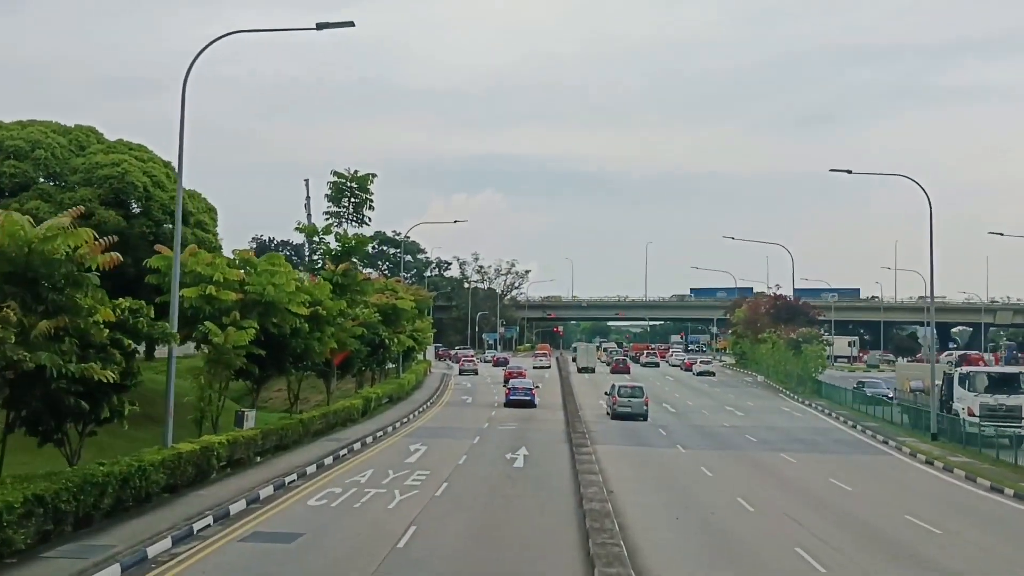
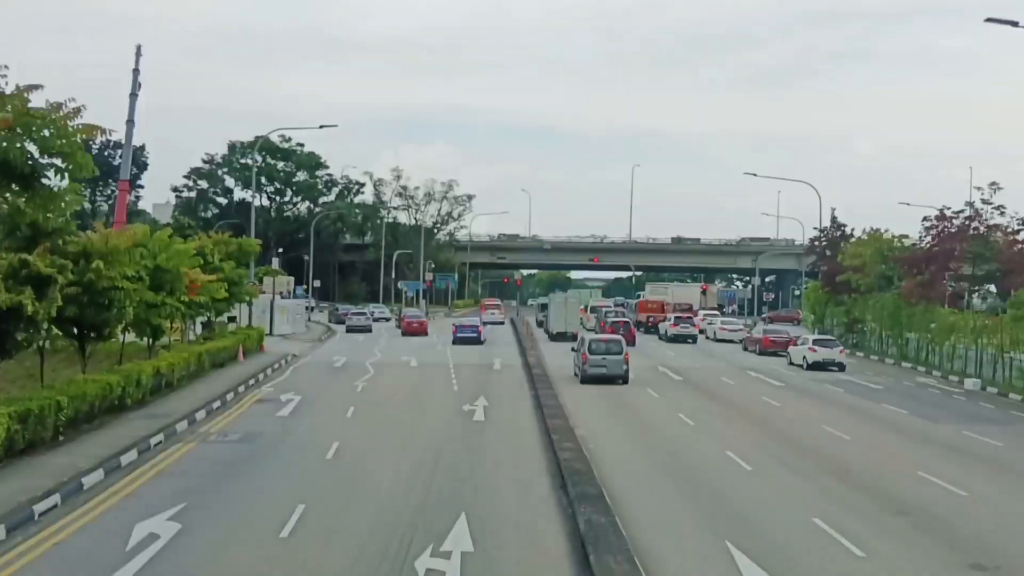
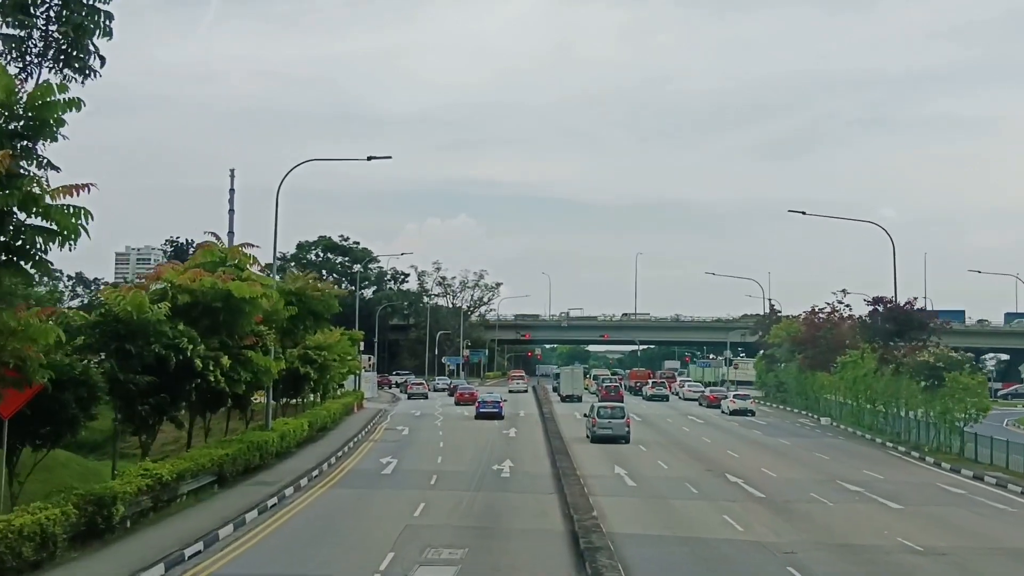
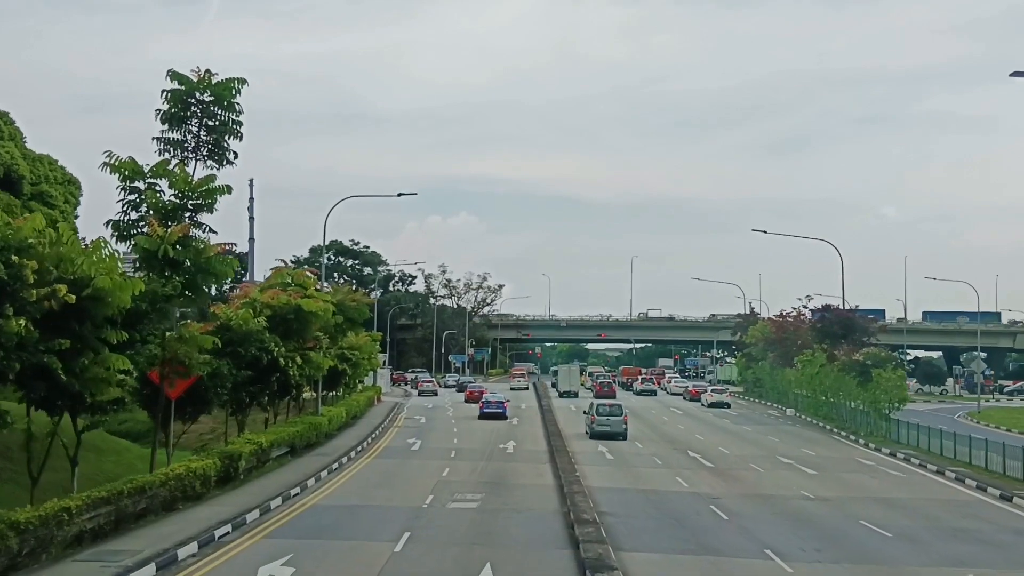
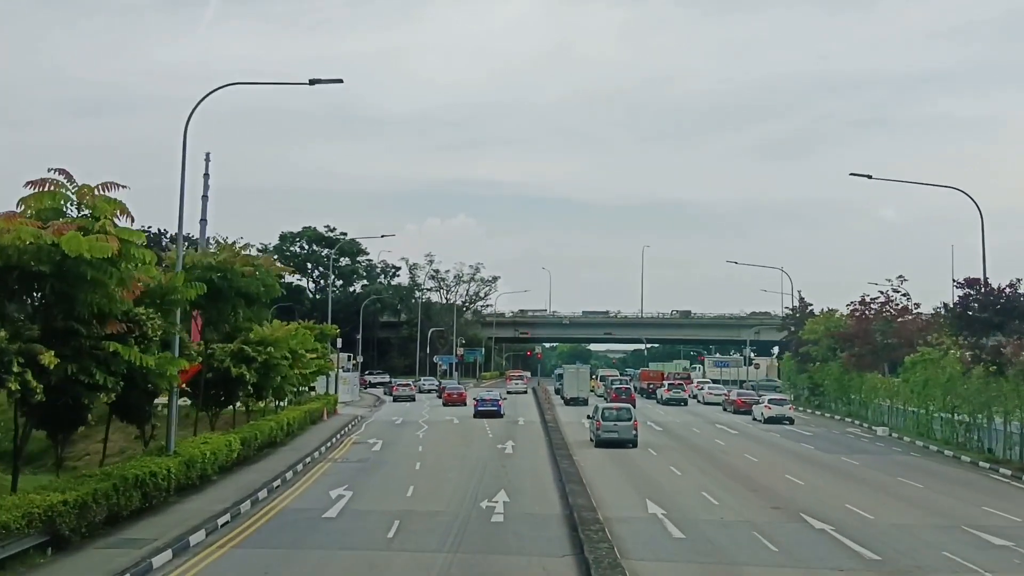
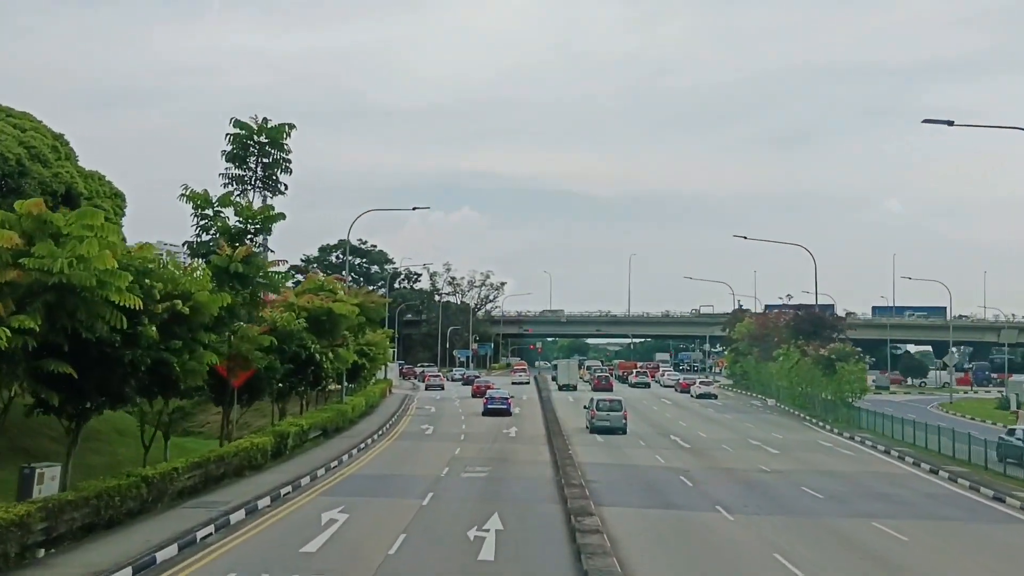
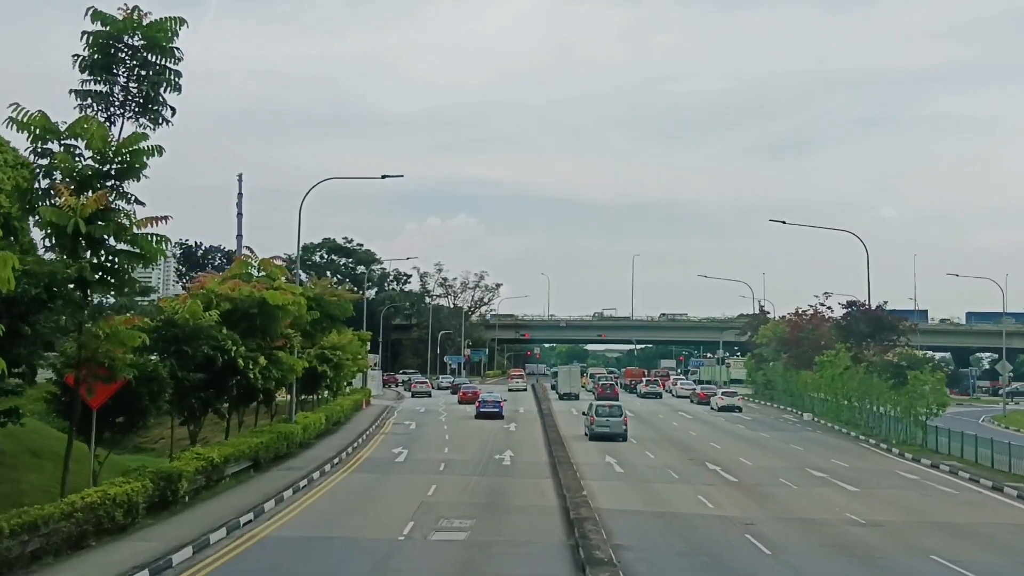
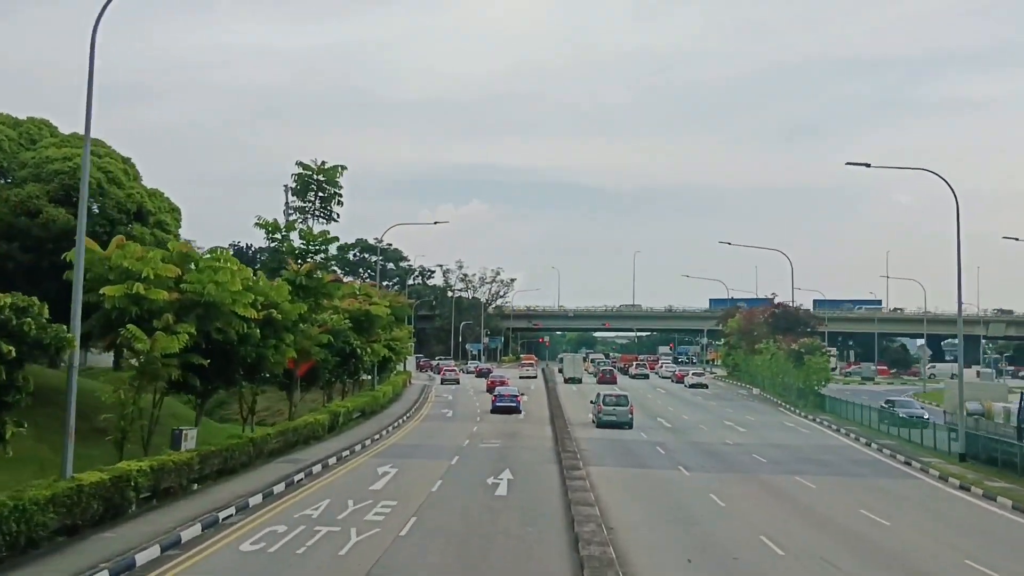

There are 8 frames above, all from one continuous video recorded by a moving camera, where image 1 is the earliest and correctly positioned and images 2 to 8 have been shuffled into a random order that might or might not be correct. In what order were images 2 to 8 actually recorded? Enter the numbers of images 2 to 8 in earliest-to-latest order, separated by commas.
8, 6, 4, 7, 3, 5, 2
